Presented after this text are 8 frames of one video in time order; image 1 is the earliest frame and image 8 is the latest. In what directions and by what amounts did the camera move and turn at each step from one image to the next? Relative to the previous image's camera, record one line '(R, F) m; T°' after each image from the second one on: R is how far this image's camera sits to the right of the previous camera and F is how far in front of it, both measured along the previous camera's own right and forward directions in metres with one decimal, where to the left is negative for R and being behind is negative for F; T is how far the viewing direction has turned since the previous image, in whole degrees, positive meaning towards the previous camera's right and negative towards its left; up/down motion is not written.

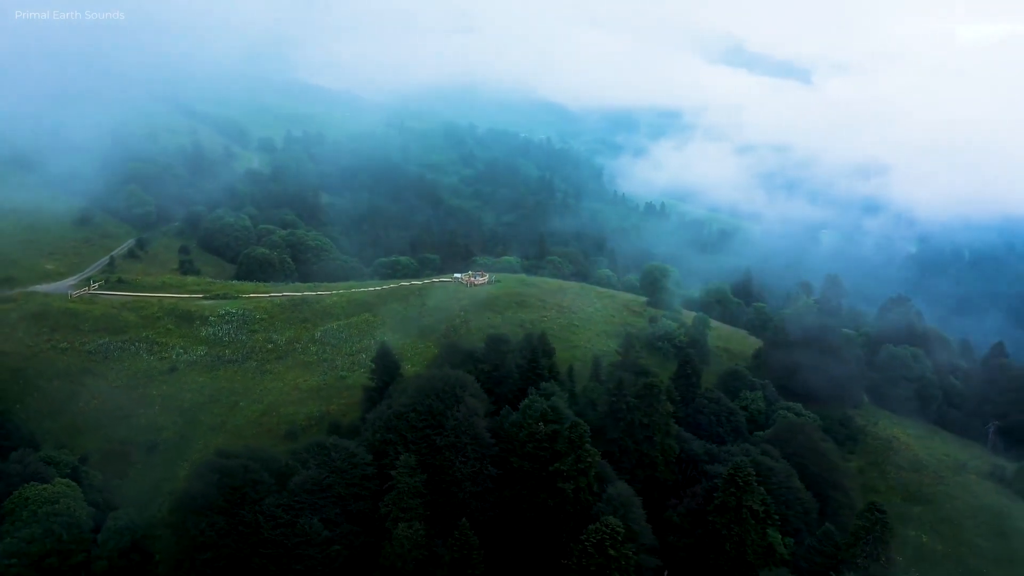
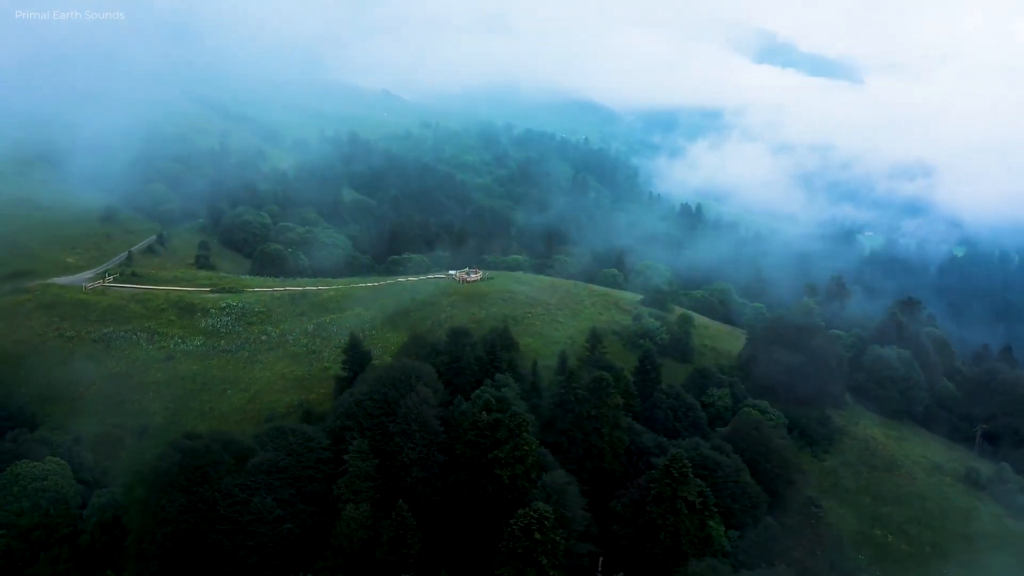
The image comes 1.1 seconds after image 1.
(+4.3, -1.0) m; -3°
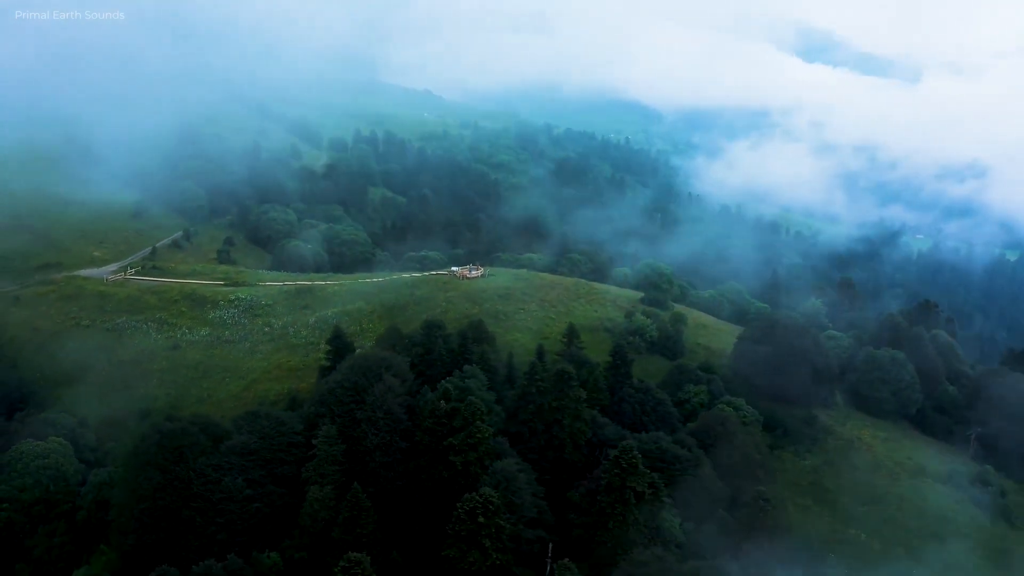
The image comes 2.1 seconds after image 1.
(+4.0, -0.9) m; -3°
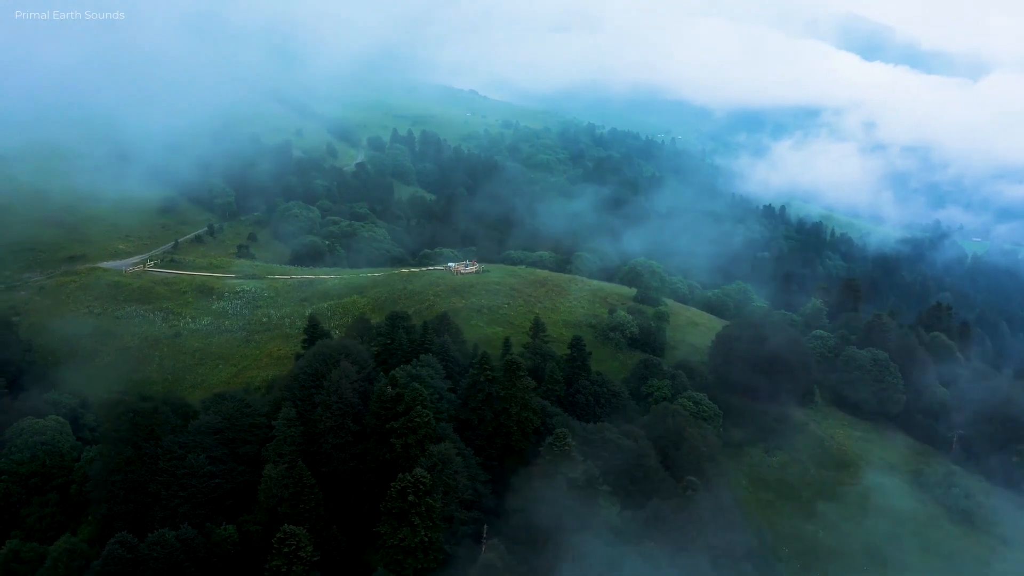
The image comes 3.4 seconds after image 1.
(+5.1, -1.2) m; -3°
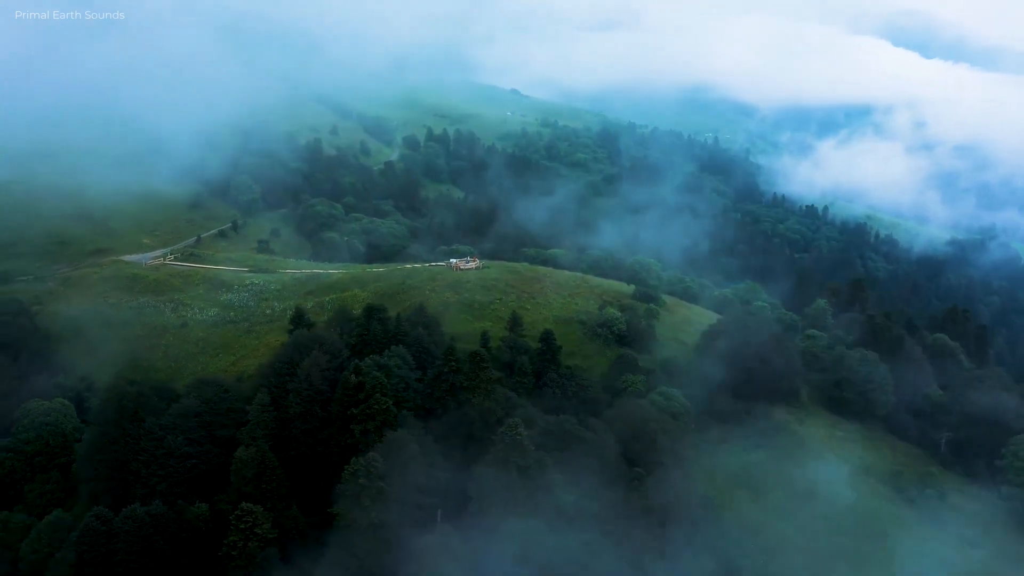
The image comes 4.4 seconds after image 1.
(+4.3, -0.9) m; -3°
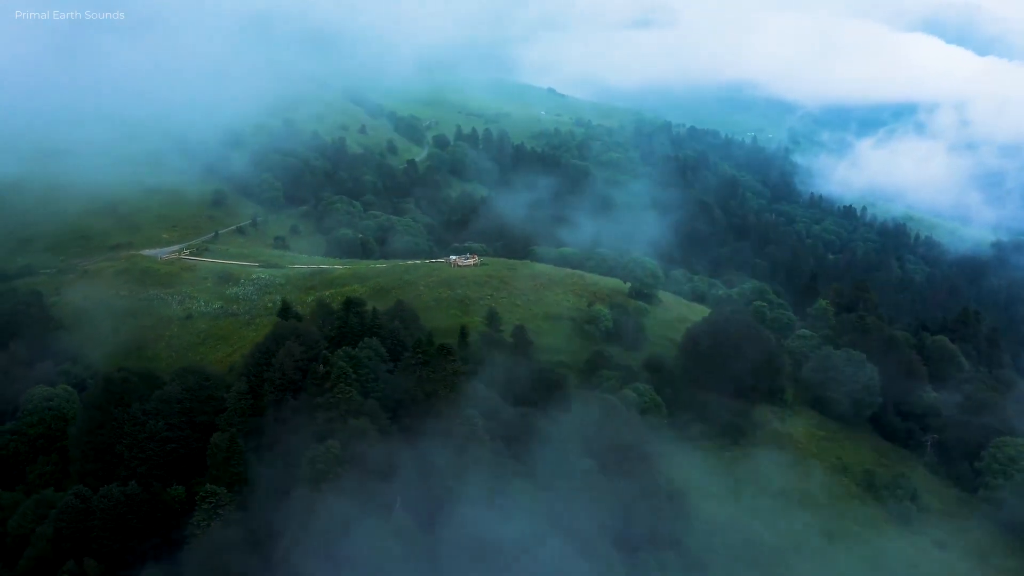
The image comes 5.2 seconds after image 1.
(+4.0, -0.7) m; -3°
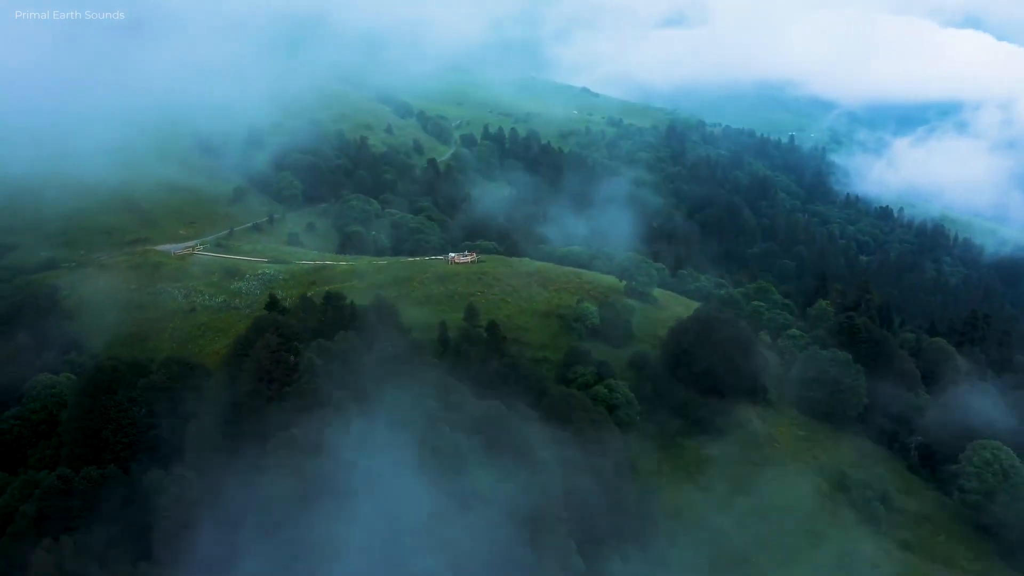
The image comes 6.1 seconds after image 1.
(+3.8, -0.6) m; -3°
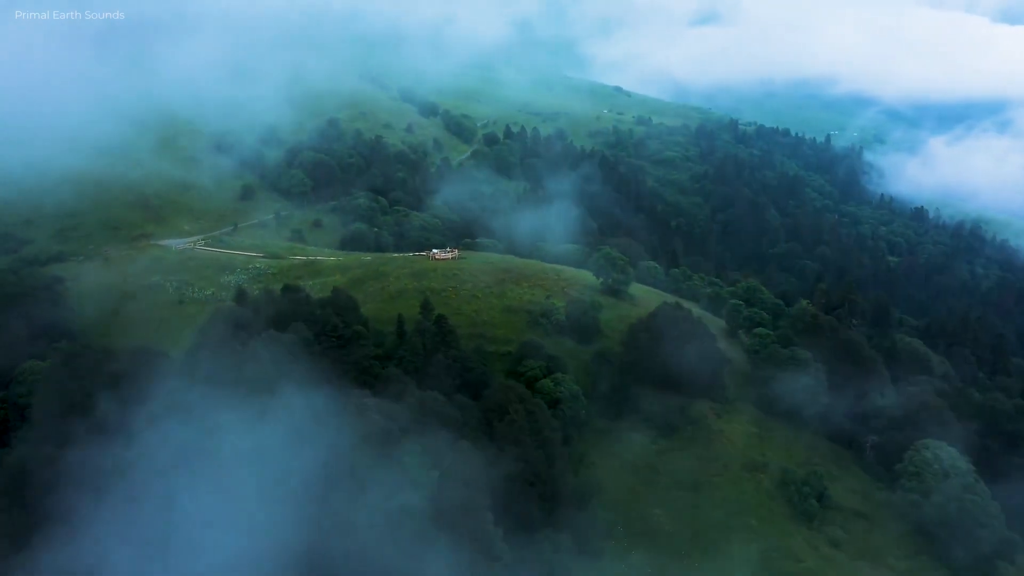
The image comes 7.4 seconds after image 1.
(+5.5, -0.8) m; -2°
